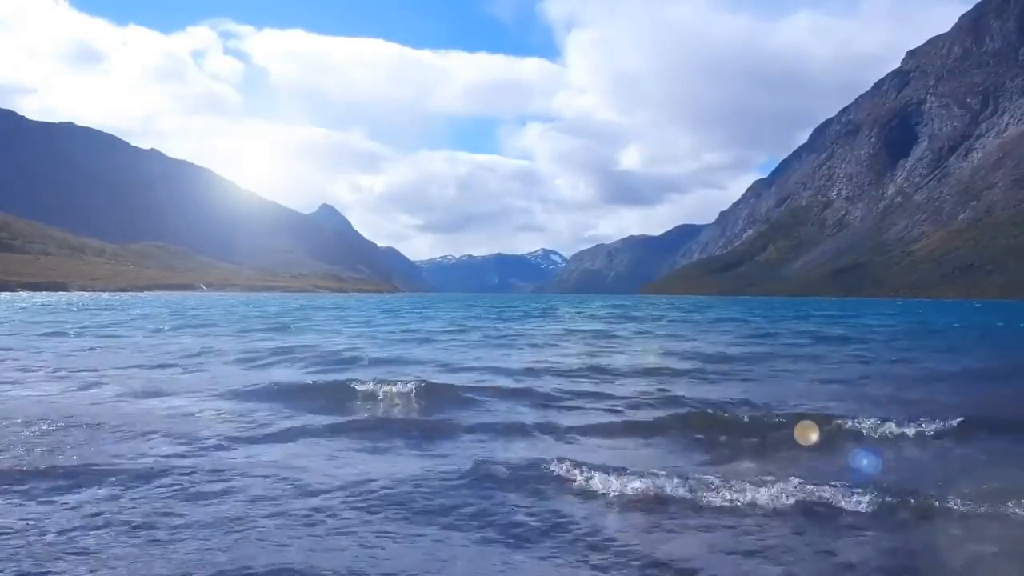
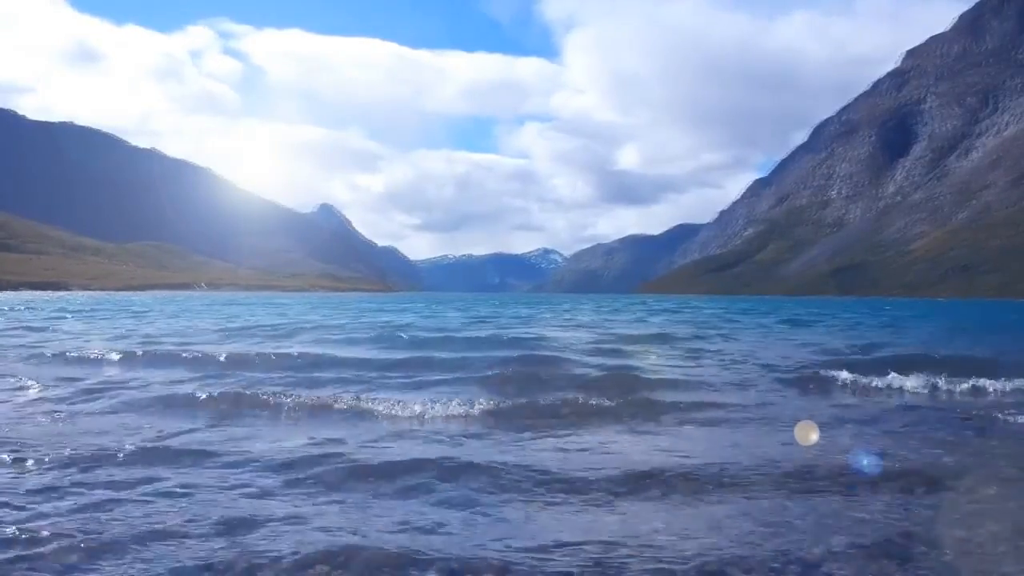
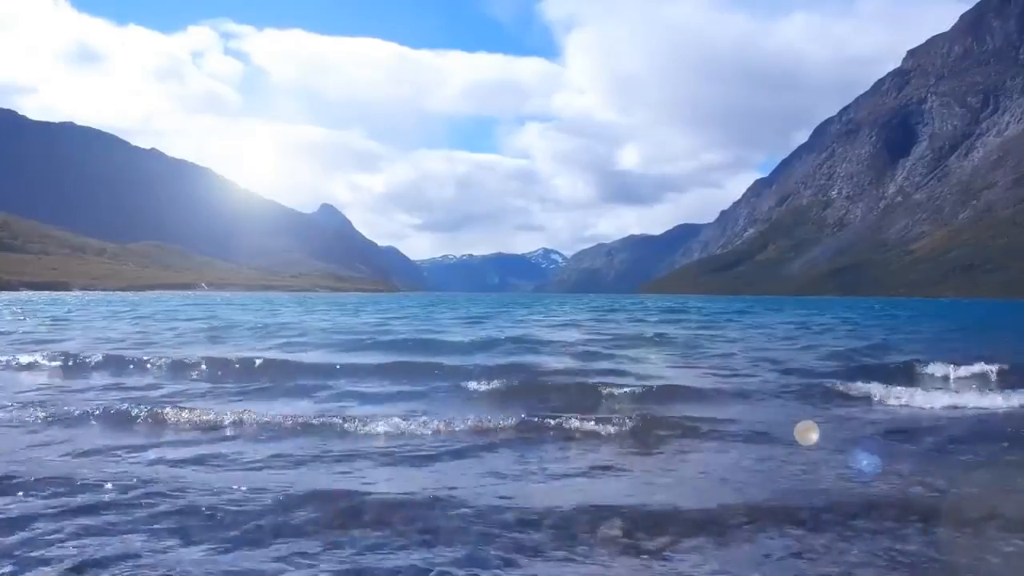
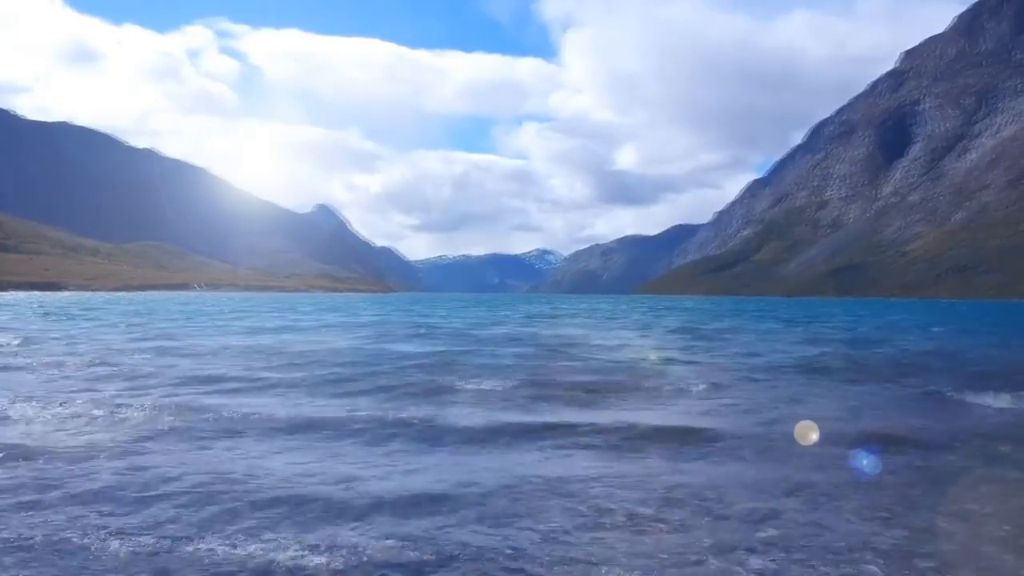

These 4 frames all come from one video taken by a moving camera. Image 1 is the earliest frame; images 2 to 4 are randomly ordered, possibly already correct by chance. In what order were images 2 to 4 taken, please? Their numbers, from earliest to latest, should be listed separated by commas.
4, 2, 3
